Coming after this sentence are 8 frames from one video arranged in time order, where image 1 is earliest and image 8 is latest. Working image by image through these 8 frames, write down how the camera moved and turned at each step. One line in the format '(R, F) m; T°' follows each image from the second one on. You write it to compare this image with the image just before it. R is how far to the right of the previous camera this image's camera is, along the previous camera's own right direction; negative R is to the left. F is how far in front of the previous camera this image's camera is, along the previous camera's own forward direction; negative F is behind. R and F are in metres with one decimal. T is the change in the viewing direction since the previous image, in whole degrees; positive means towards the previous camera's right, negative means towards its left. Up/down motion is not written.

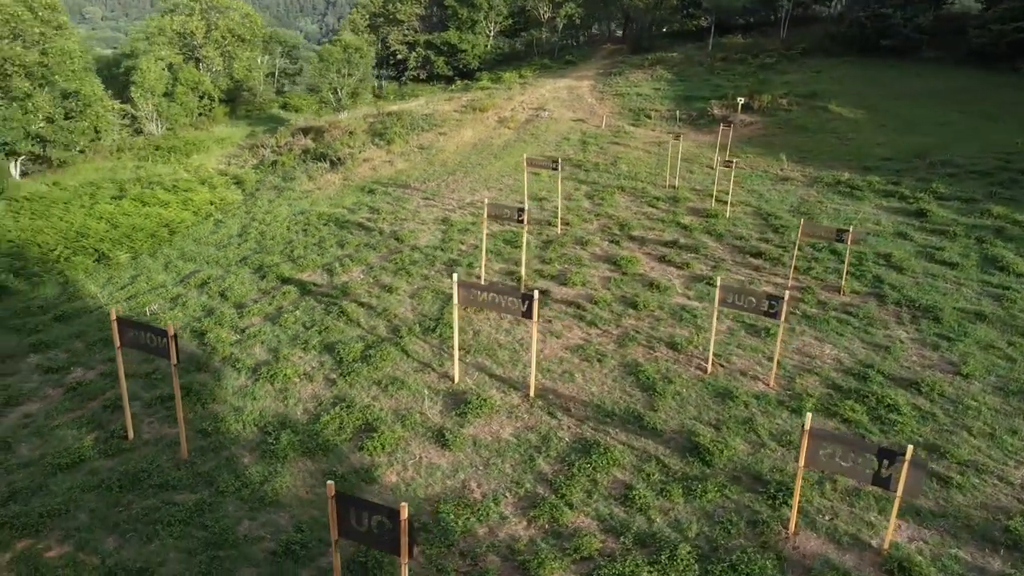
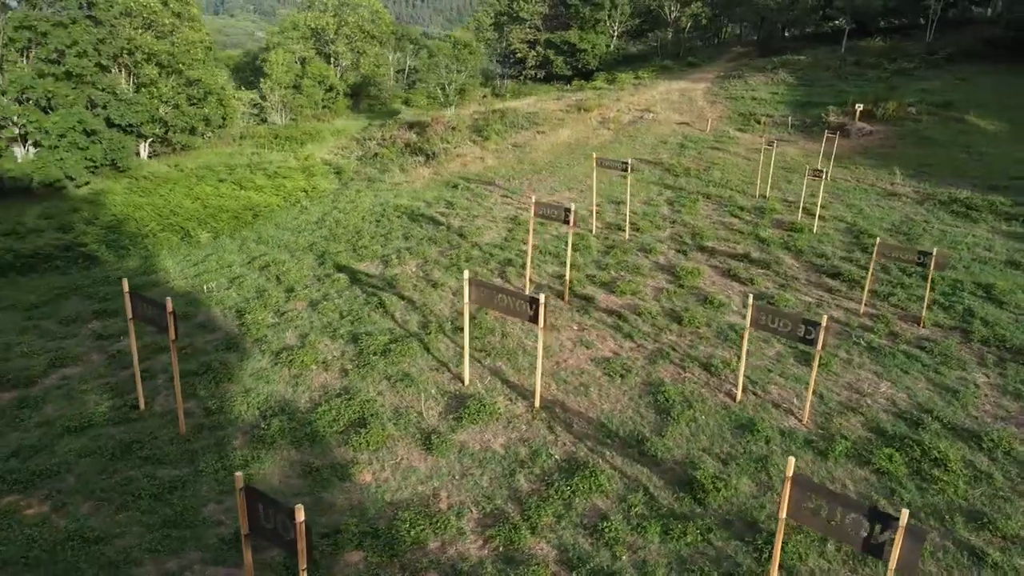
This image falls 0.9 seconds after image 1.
(+1.6, +0.8) m; -11°
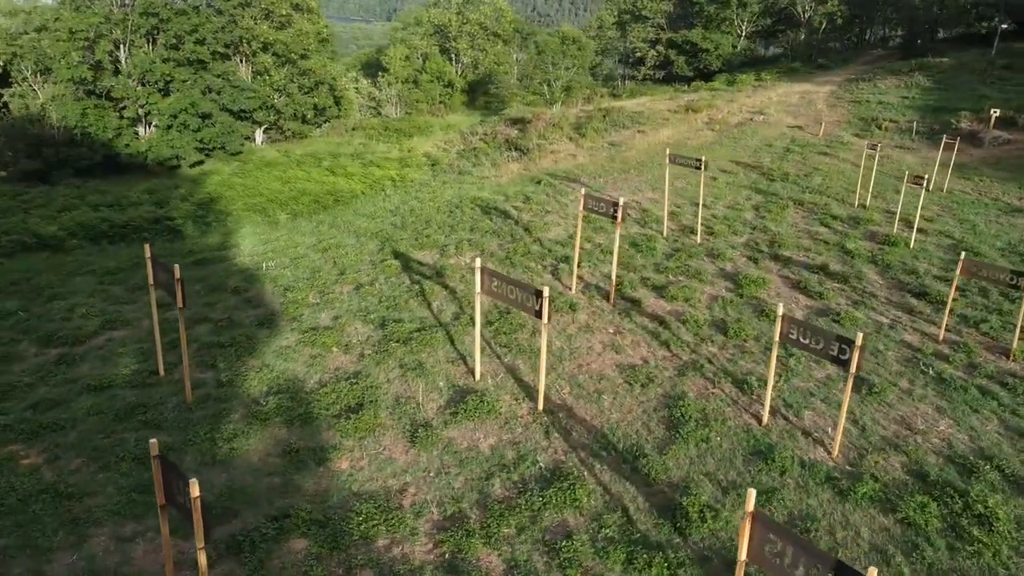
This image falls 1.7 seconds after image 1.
(+1.5, +0.8) m; -10°
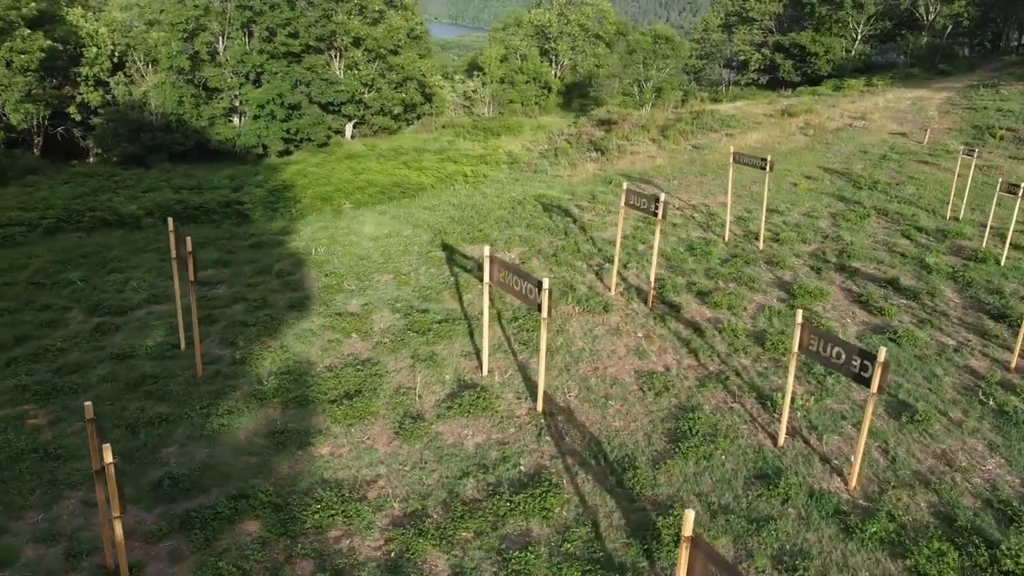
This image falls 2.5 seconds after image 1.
(+1.2, +0.6) m; -8°
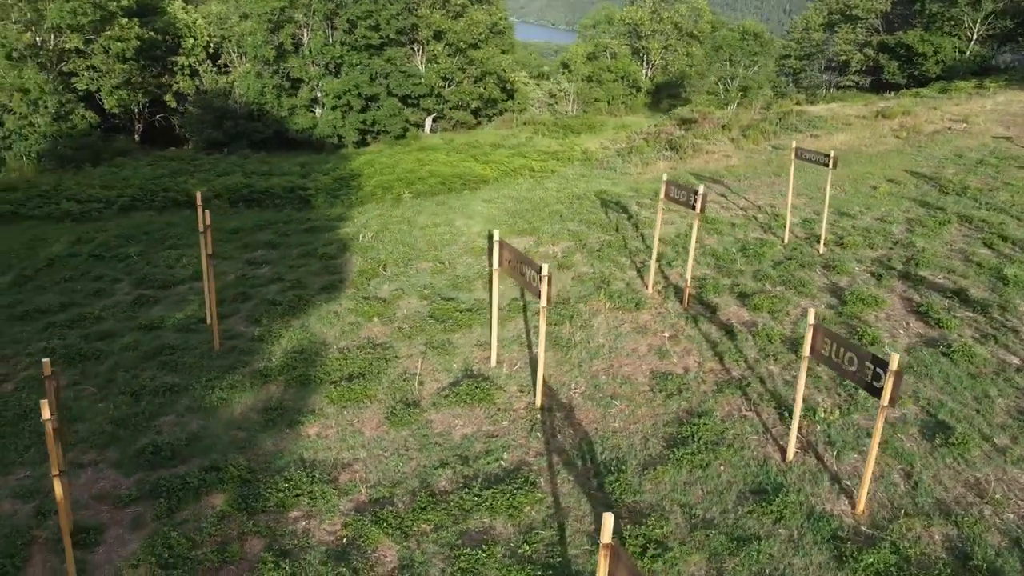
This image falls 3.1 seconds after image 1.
(+1.0, +0.5) m; -7°
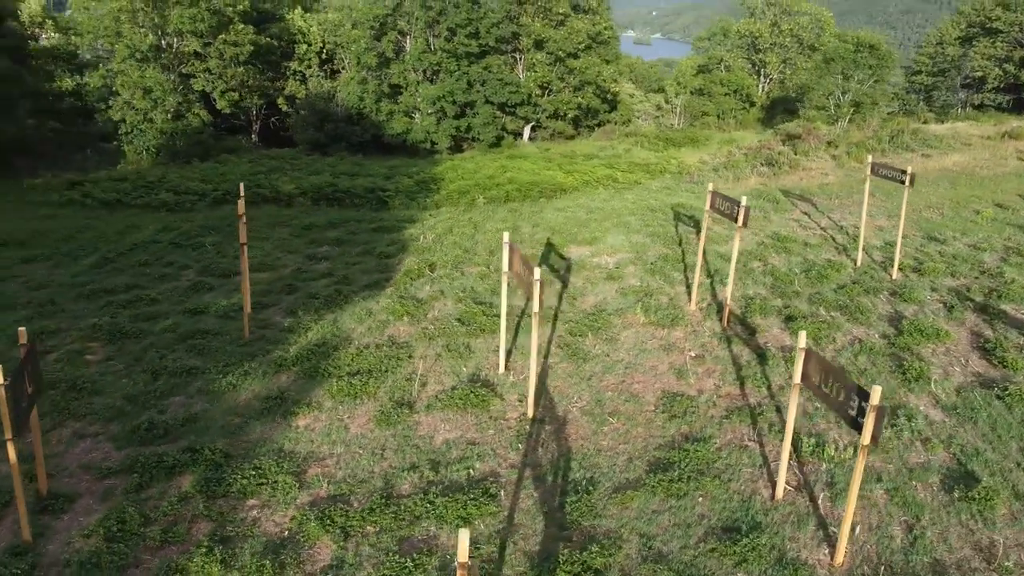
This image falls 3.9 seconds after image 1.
(+1.2, +0.4) m; -9°
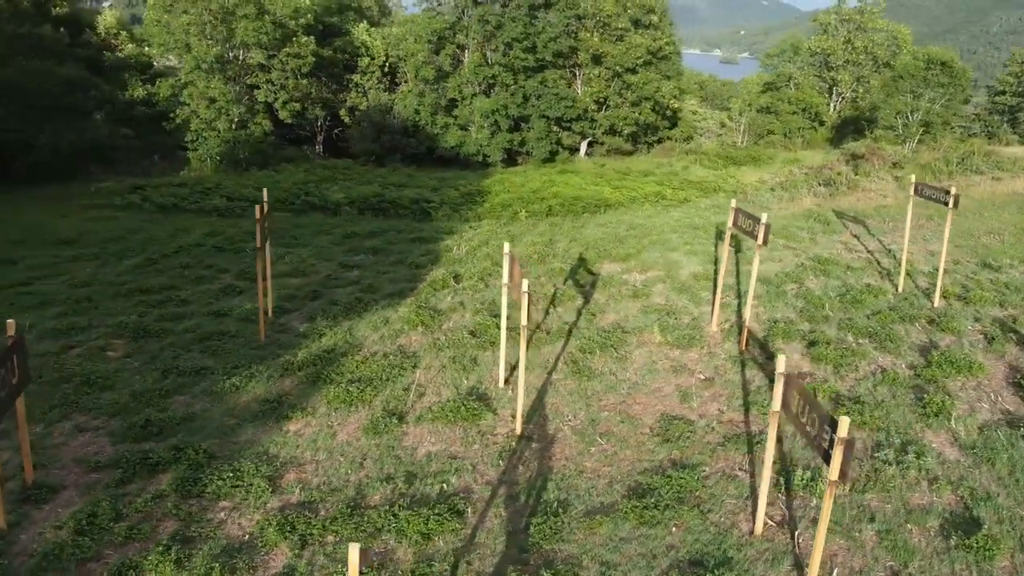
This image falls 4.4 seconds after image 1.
(+0.7, +0.2) m; -5°
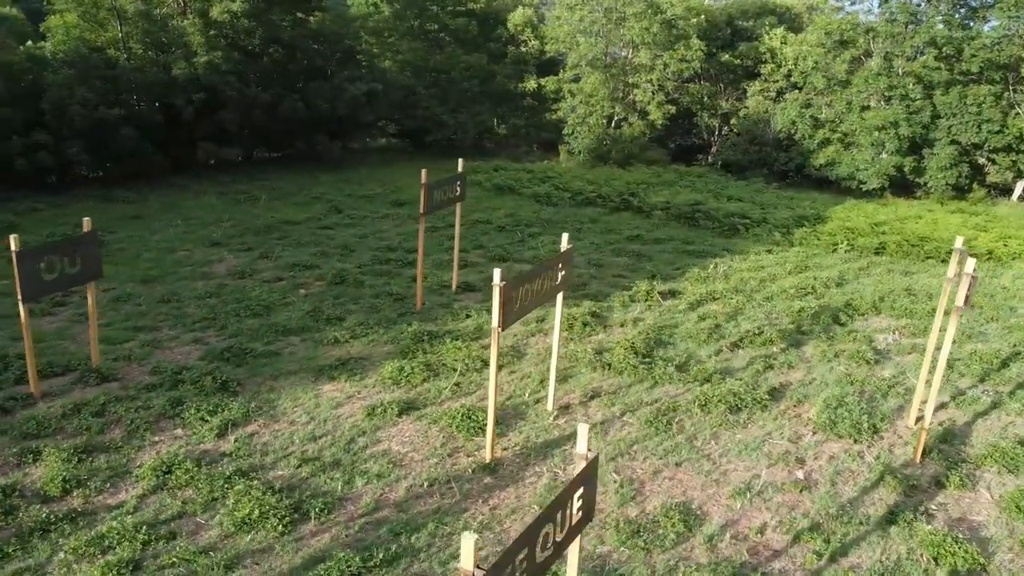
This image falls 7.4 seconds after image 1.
(+3.1, +2.3) m; -33°
